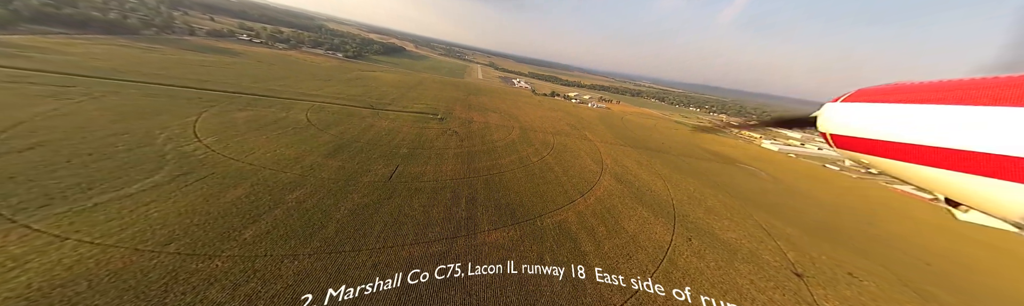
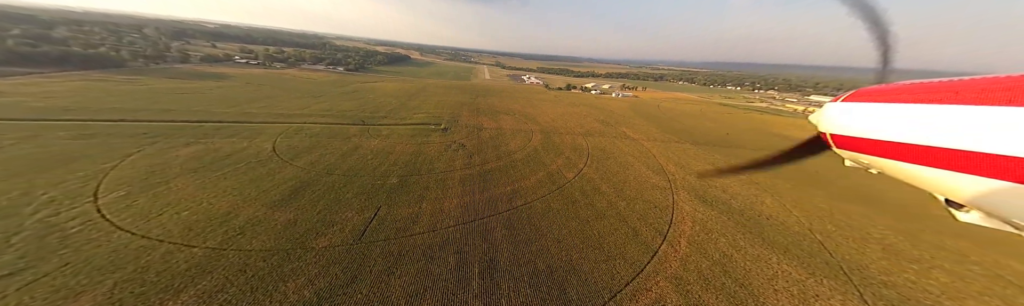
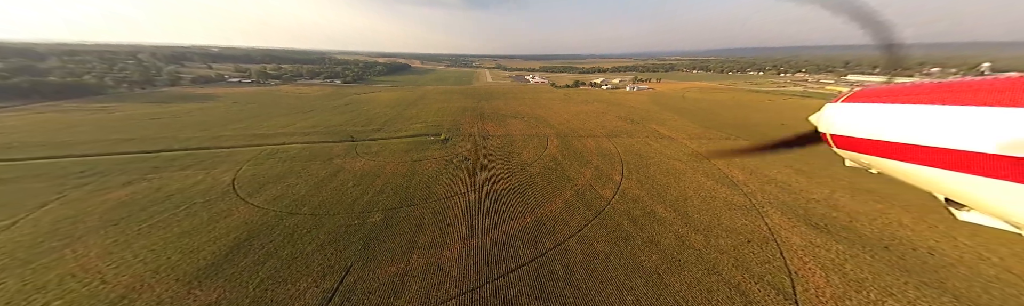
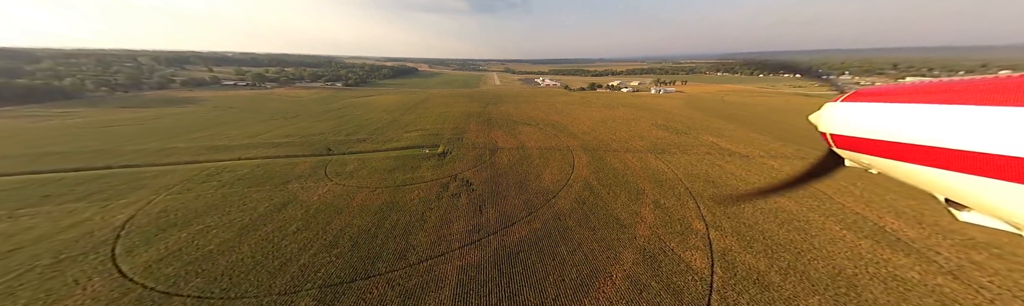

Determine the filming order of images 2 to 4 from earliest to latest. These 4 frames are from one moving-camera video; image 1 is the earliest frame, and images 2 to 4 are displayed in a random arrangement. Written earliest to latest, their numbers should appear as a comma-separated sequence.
2, 3, 4
